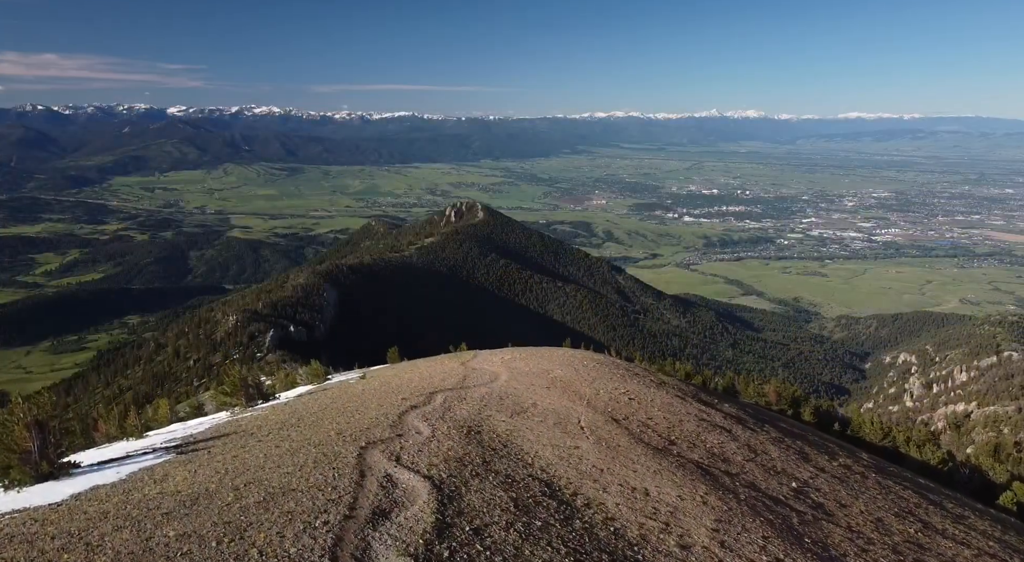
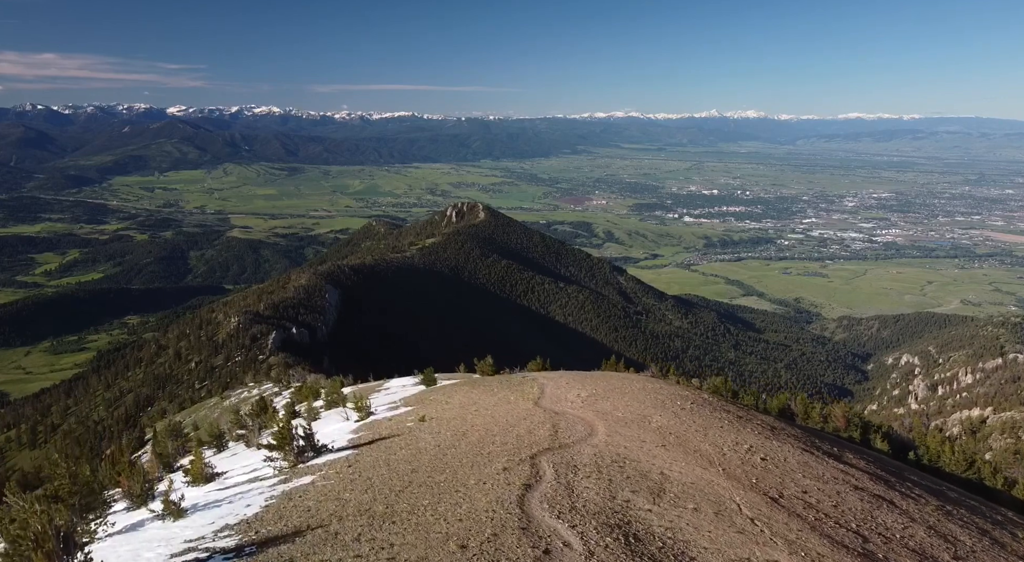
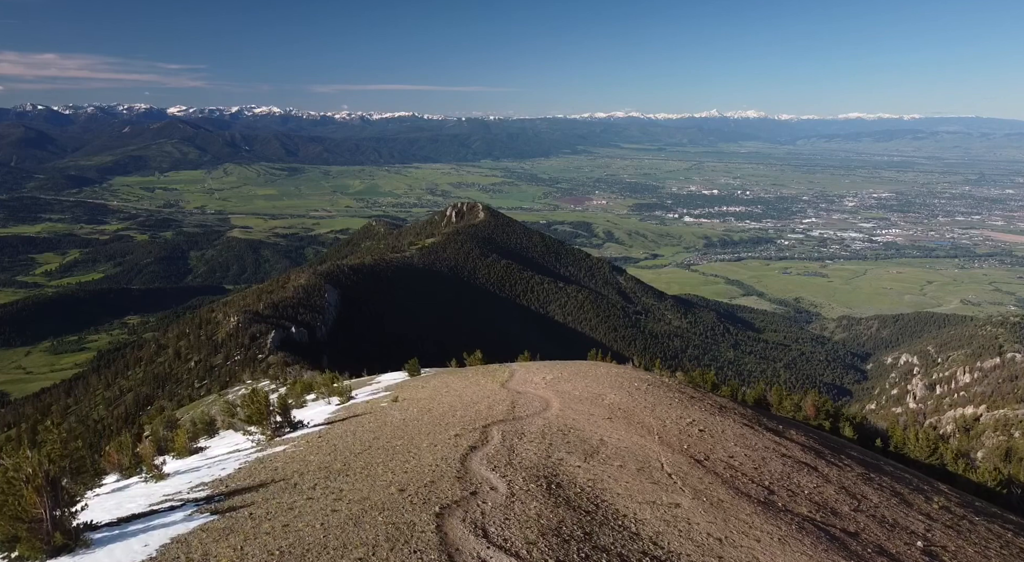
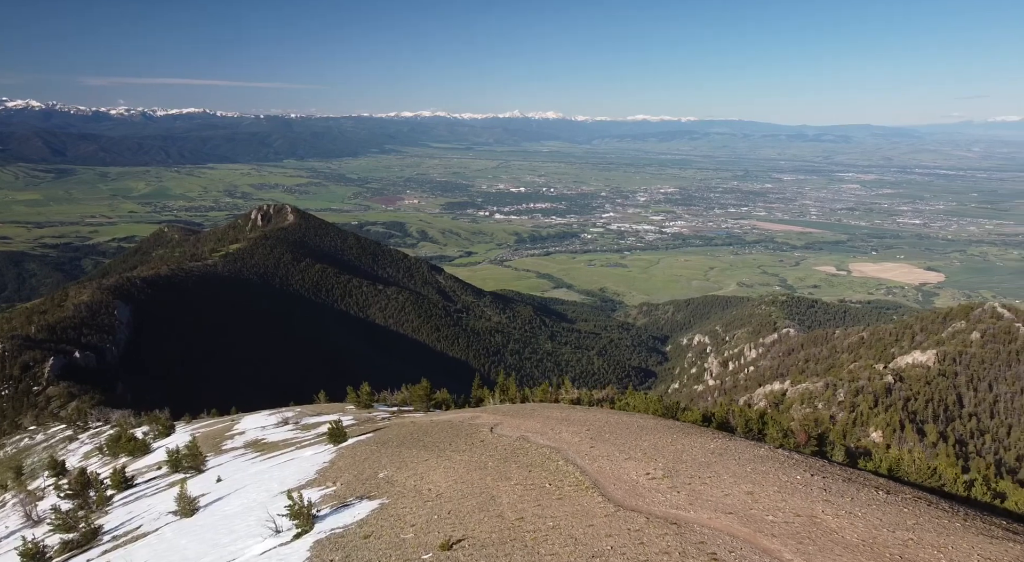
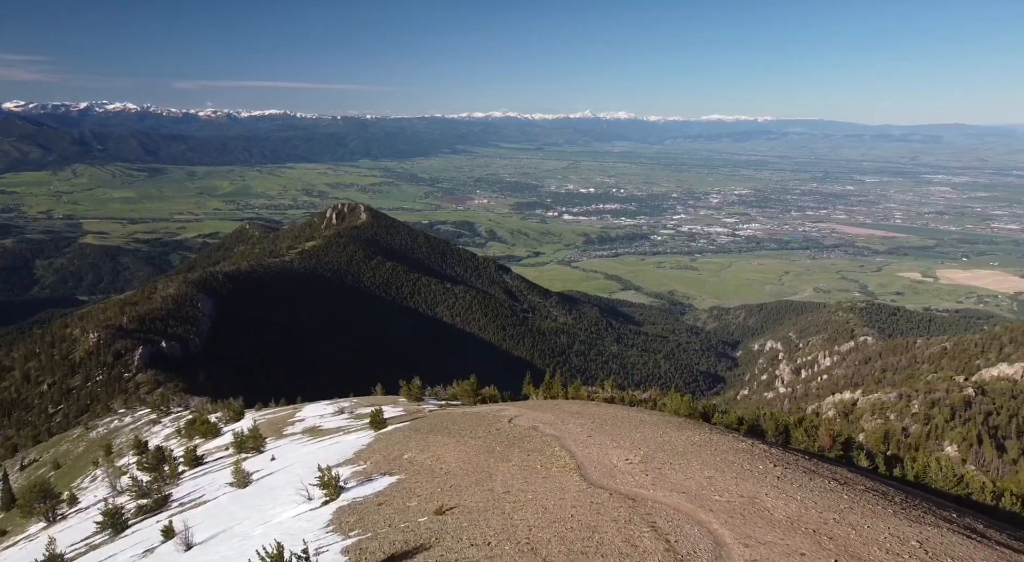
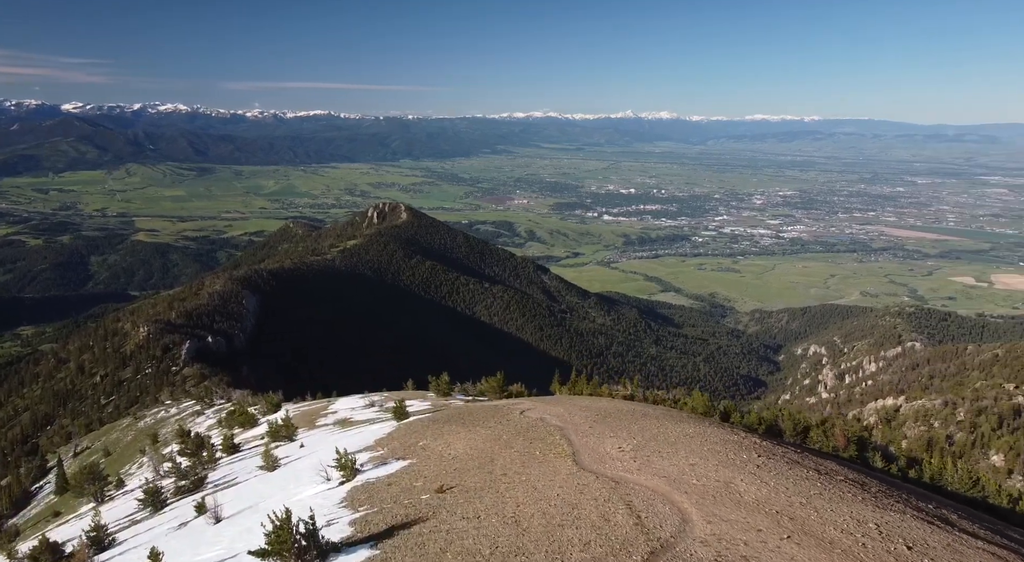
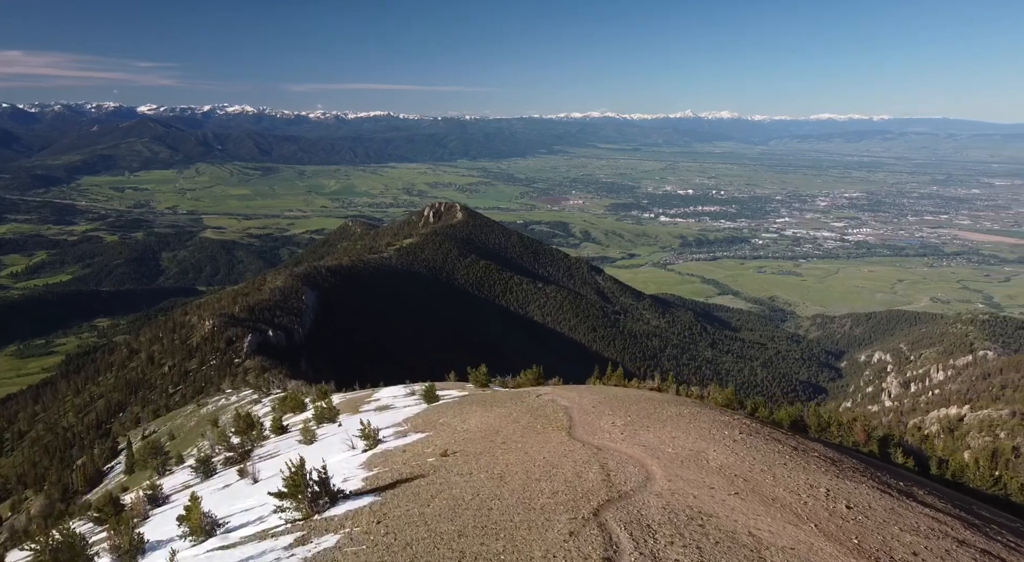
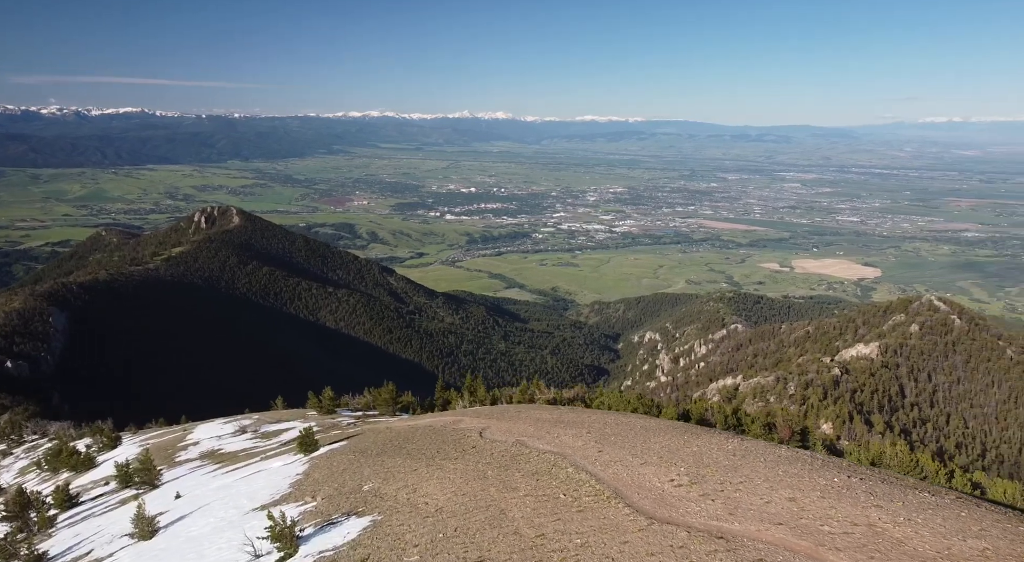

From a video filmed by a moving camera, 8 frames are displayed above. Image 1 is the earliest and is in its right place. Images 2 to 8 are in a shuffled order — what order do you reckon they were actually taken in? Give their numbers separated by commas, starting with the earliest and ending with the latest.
3, 2, 7, 6, 5, 4, 8
